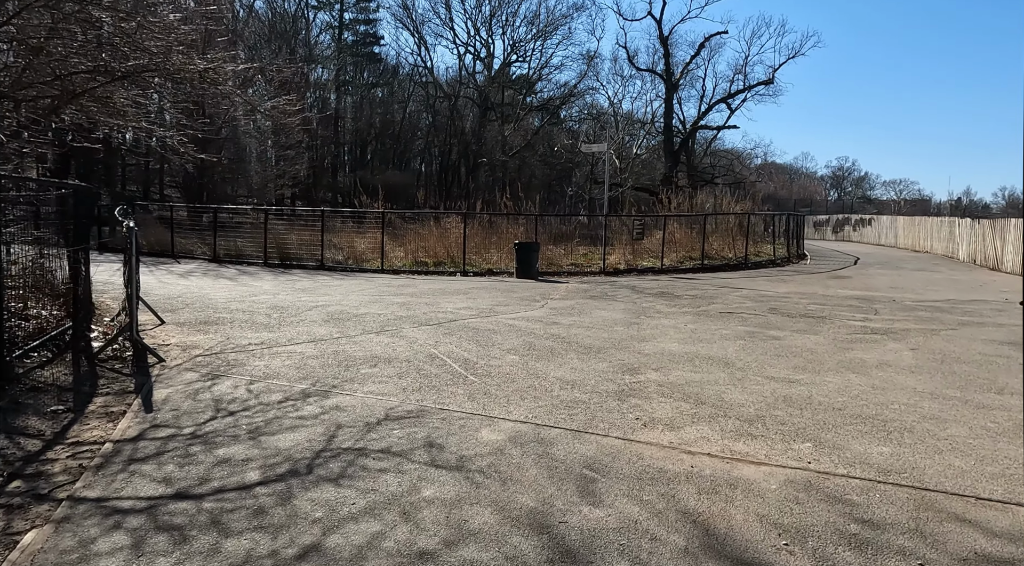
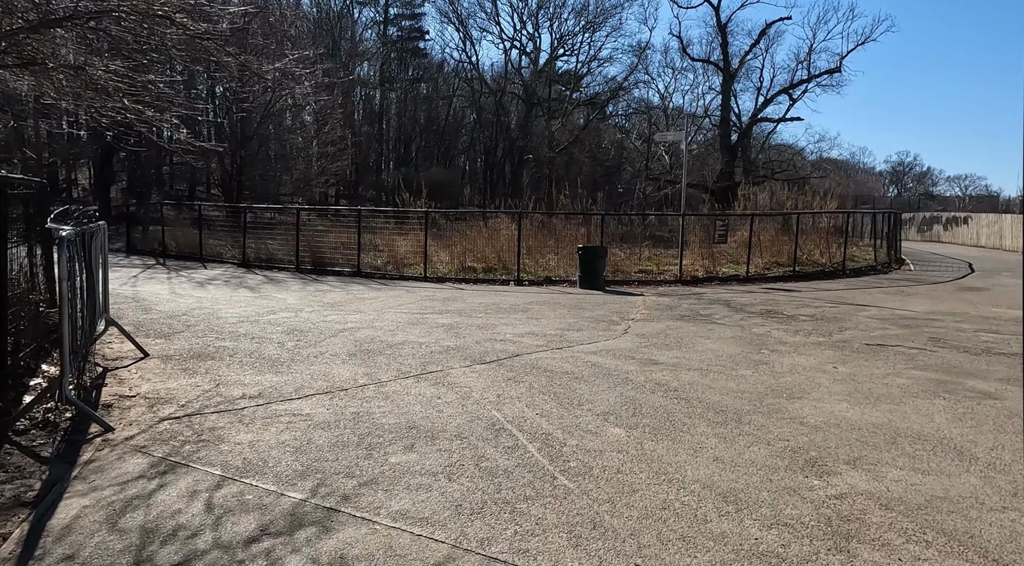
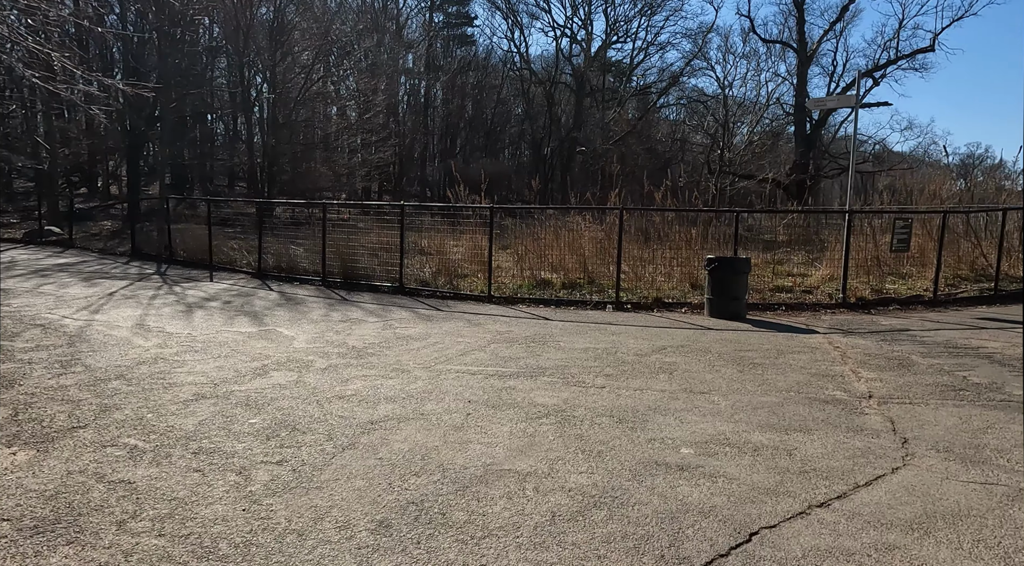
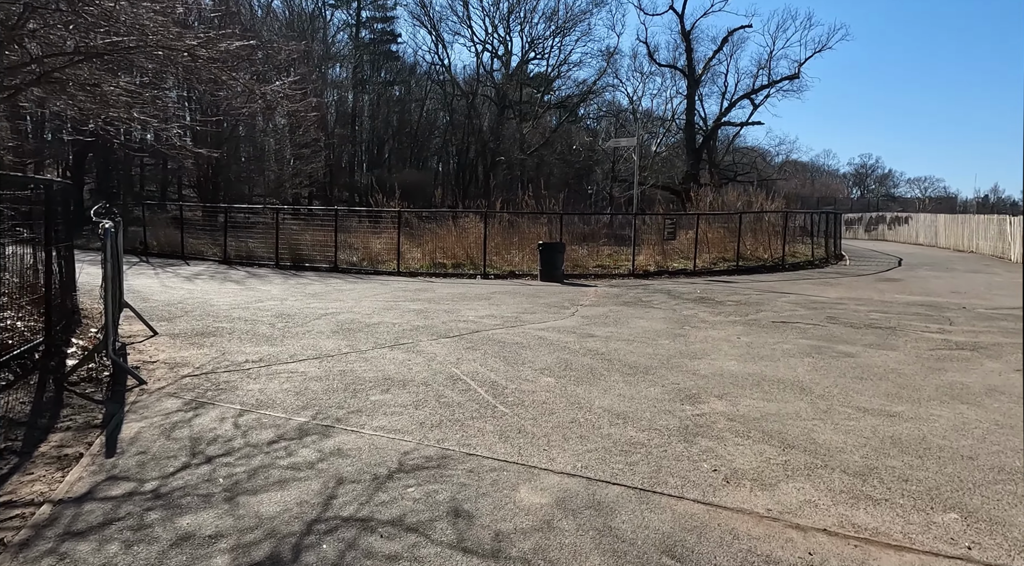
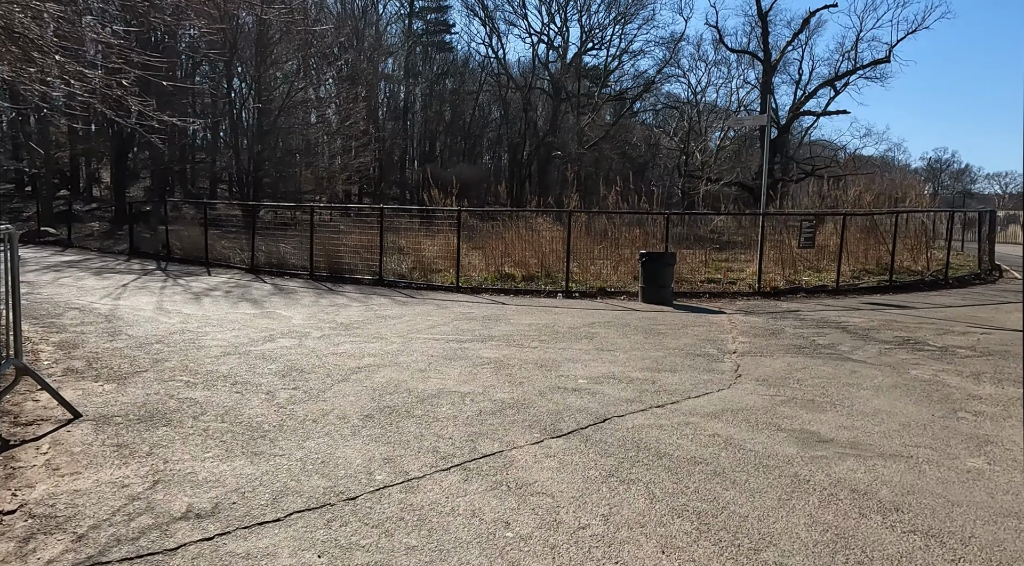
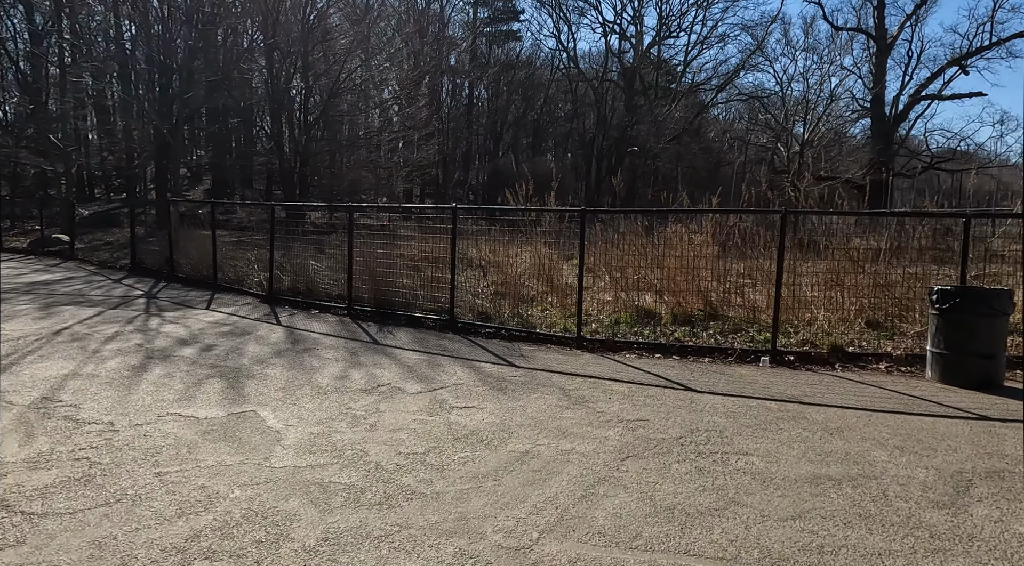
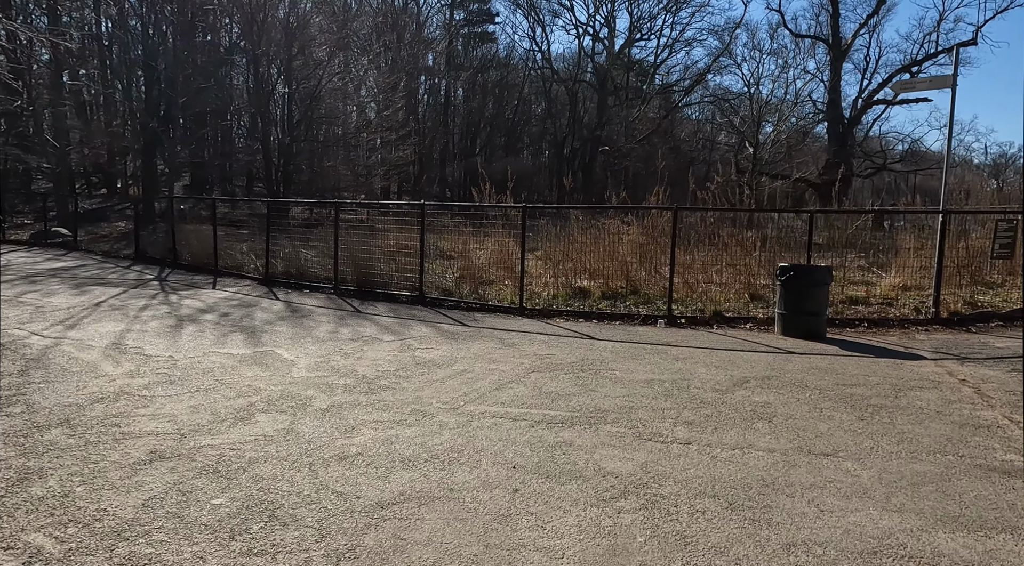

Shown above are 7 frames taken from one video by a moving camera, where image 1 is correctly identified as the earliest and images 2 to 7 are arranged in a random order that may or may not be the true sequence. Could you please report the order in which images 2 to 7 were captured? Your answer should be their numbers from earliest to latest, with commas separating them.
4, 2, 5, 3, 7, 6
